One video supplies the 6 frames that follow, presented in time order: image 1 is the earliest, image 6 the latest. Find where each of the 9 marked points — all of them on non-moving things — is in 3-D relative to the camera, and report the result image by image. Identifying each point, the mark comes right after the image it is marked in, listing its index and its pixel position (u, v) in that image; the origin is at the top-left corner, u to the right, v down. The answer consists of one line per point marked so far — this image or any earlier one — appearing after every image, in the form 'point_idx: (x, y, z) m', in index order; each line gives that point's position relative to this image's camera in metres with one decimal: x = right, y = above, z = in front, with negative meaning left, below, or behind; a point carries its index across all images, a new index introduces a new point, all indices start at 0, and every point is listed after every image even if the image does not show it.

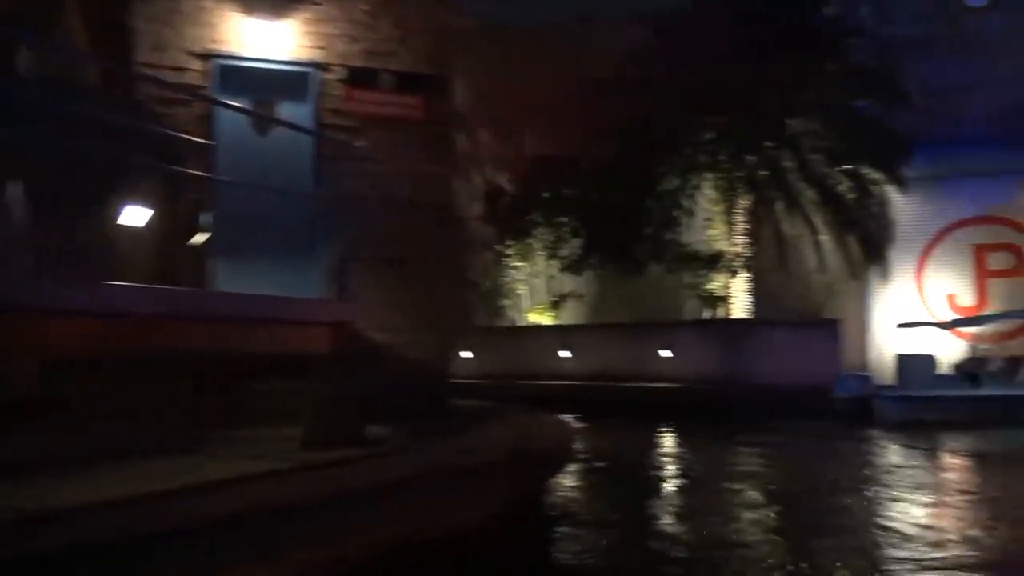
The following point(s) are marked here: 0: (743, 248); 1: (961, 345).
0: (+5.2, +0.9, +19.9) m
1: (+9.9, -1.3, +19.5) m
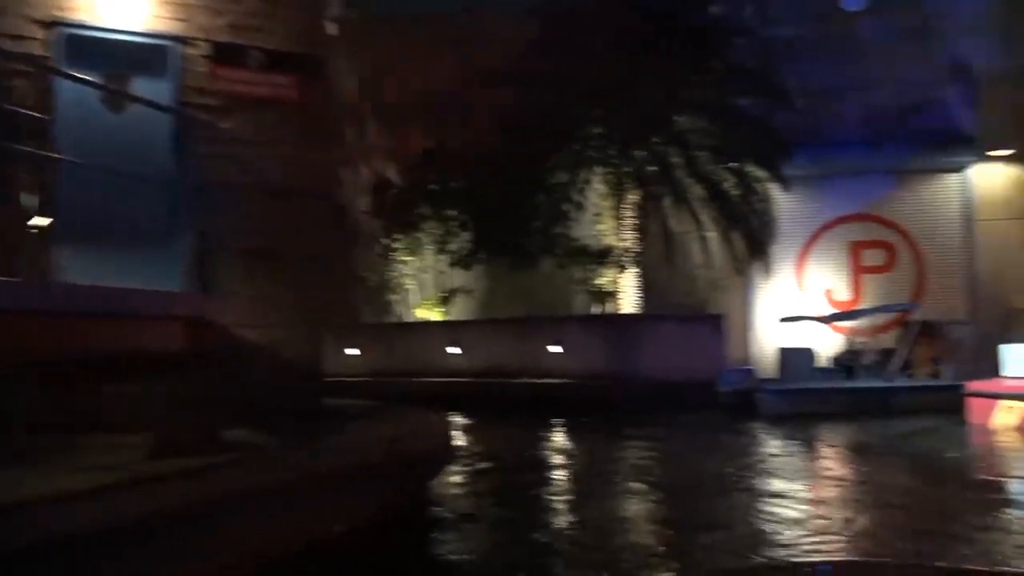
0: (+2.7, +1.0, +20.0) m
1: (+7.5, -1.2, +20.1) m
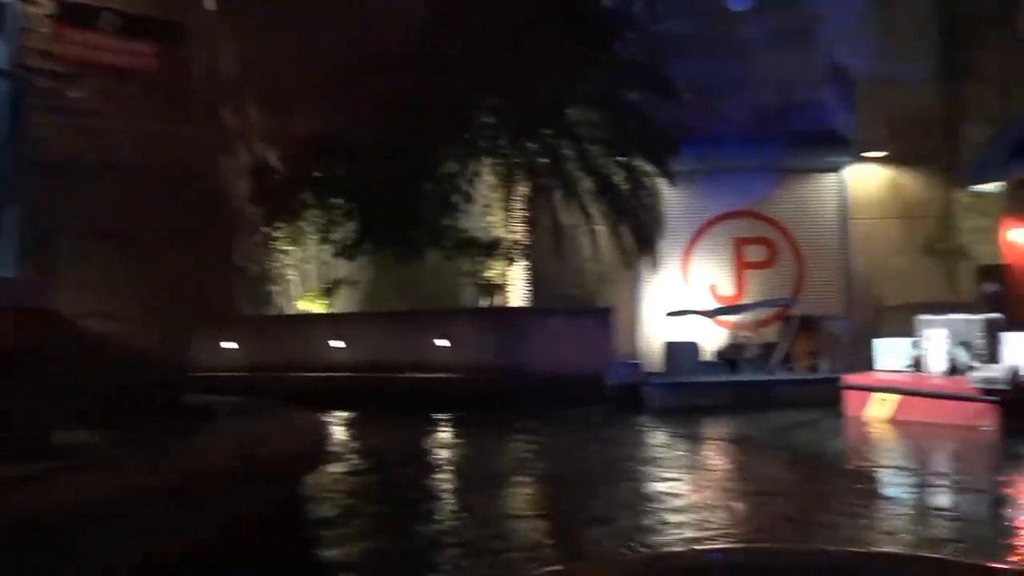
0: (+0.2, +1.2, +19.7) m
1: (+4.9, -1.0, +20.5) m
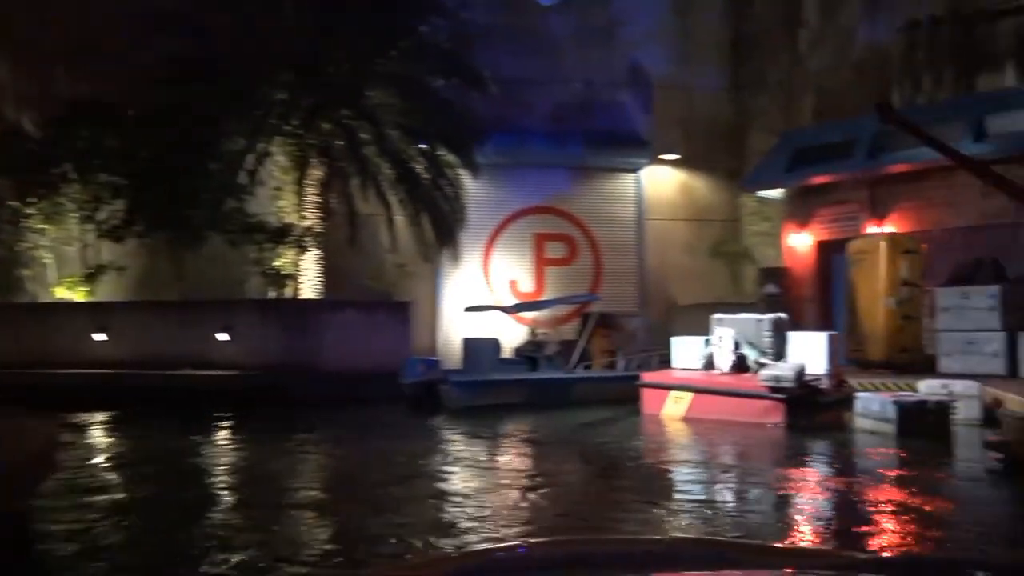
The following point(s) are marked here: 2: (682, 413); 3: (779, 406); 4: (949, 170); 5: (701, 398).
0: (-4.2, +1.4, +18.4) m
1: (+0.2, -1.0, +20.2) m
2: (+2.5, -1.8, +12.8) m
3: (+3.5, -1.5, +11.6) m
4: (+8.0, +2.2, +16.3) m
5: (+2.7, -1.6, +12.4) m
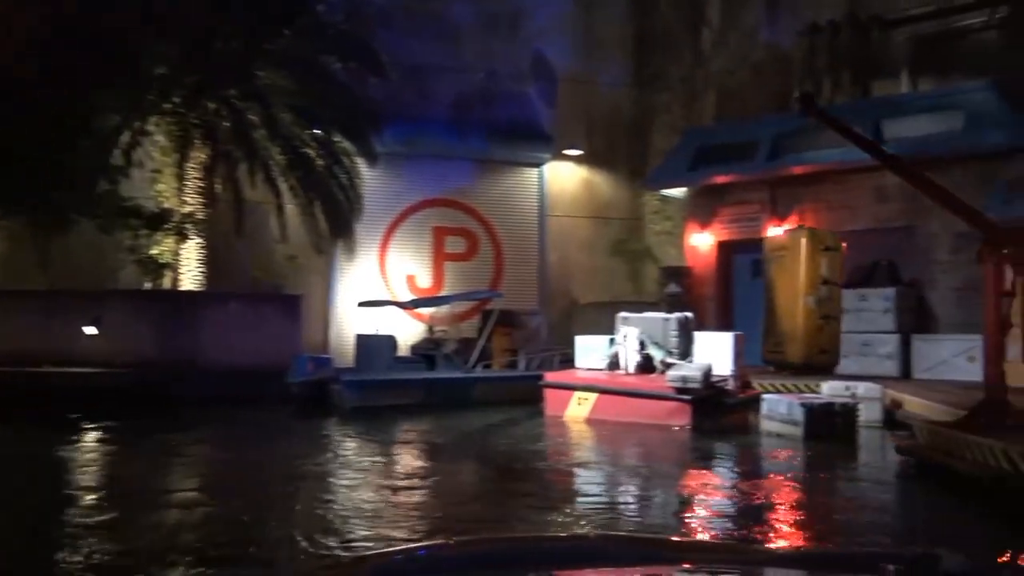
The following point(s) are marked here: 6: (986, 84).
0: (-6.2, +1.5, +17.1) m
1: (-2.1, -0.8, +19.4) m
2: (+1.0, -1.8, +12.3) m
3: (+2.2, -1.5, +11.2) m
4: (+6.2, +2.2, +16.5) m
5: (+1.3, -1.5, +12.0) m
6: (+8.1, +3.5, +15.1) m
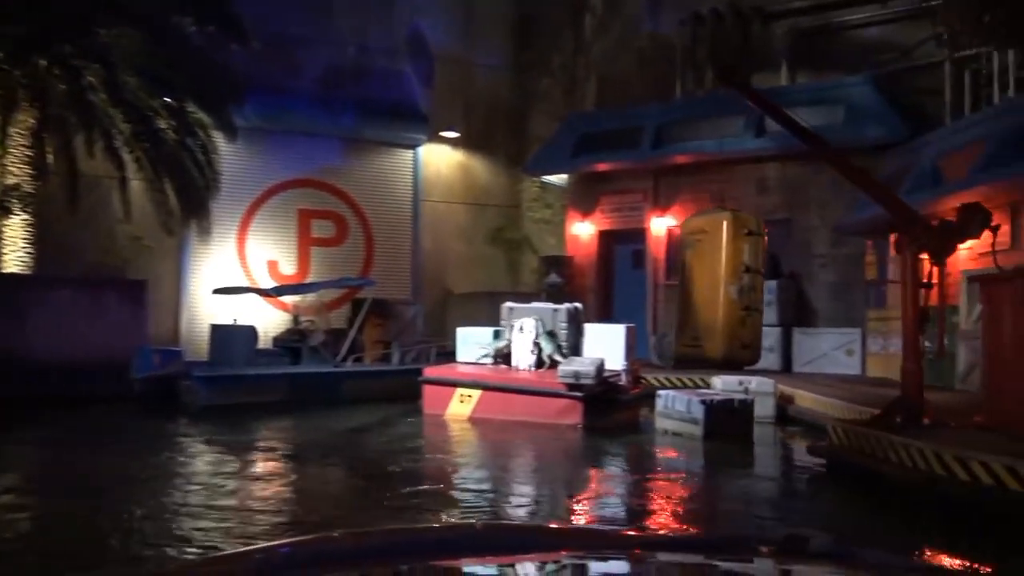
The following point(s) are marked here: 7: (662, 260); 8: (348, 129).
0: (-8.4, +1.8, +15.0) m
1: (-4.7, -0.6, +17.9) m
2: (-0.6, -1.6, +11.4) m
3: (+0.8, -1.4, +10.5) m
4: (+4.0, +2.3, +16.2) m
5: (-0.3, -1.4, +11.1) m
6: (+6.1, +3.6, +15.1) m
7: (+2.9, +0.5, +16.9) m
8: (-3.5, +3.4, +18.8) m
